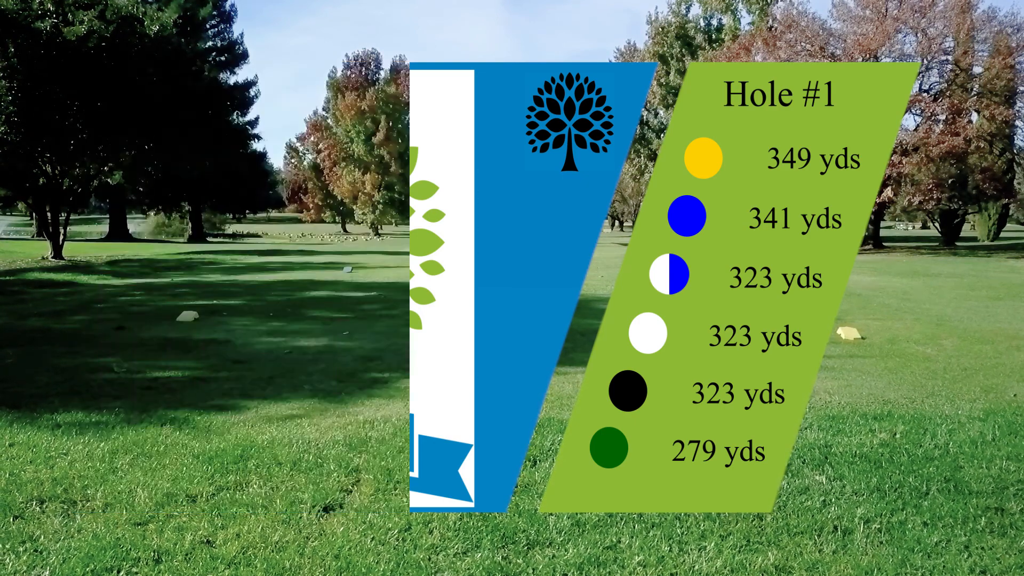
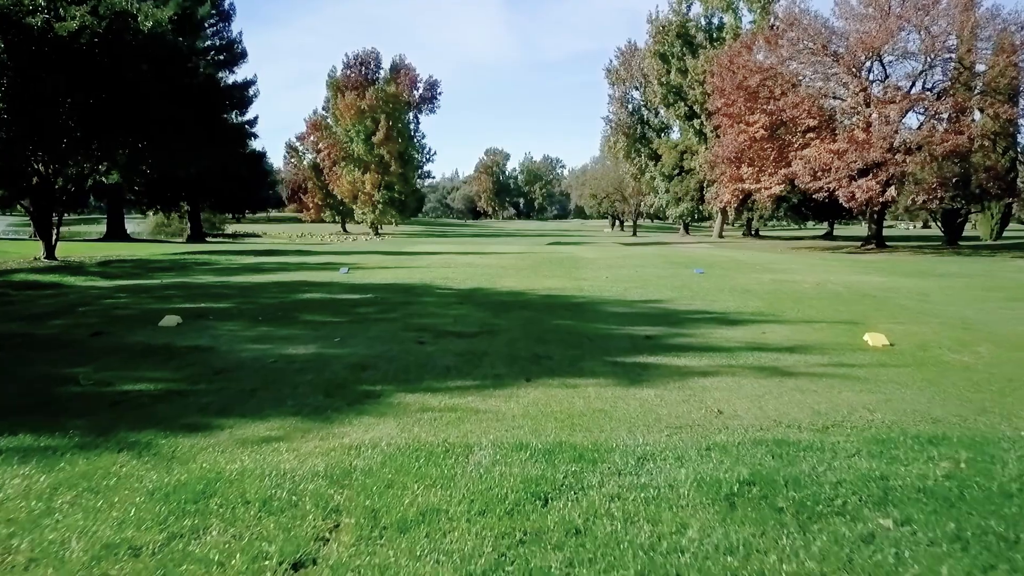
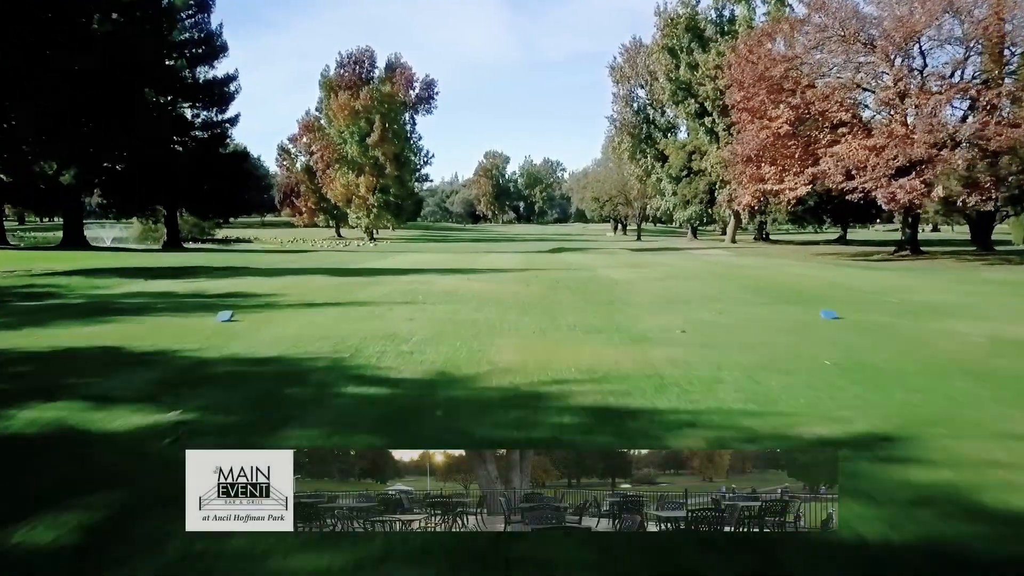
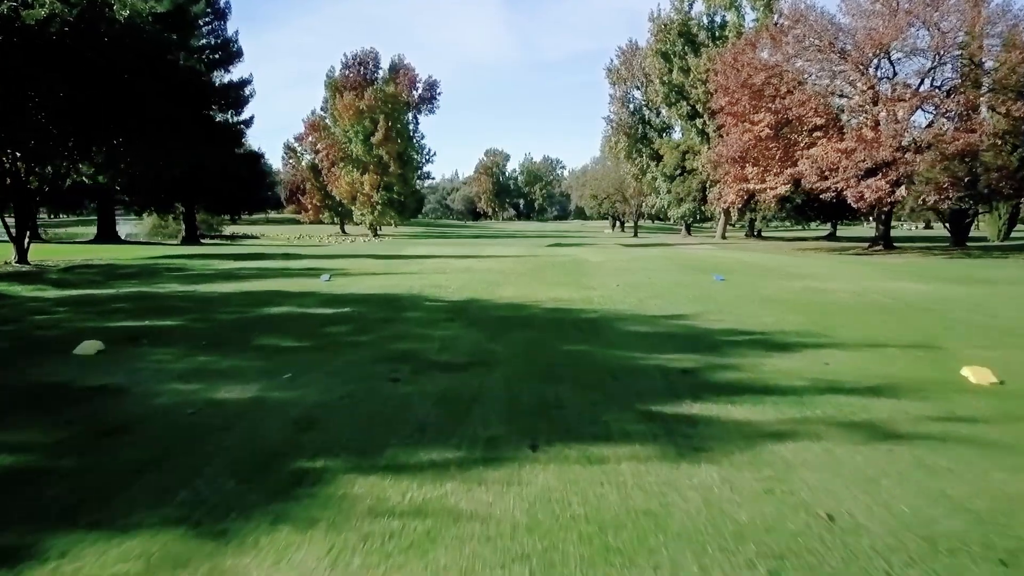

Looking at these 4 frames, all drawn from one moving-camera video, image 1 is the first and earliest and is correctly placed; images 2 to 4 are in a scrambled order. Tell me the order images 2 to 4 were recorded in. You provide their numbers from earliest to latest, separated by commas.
2, 4, 3
